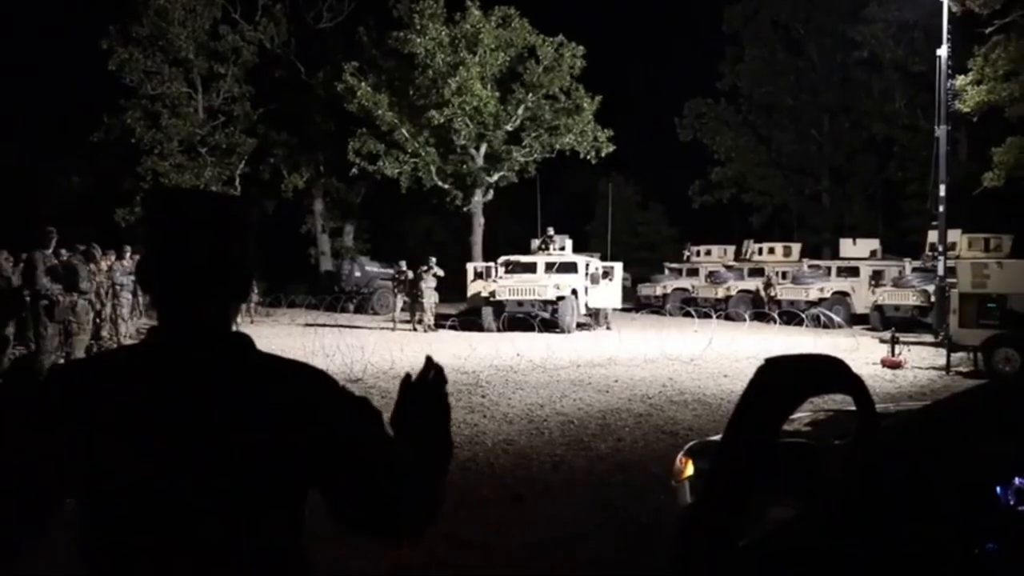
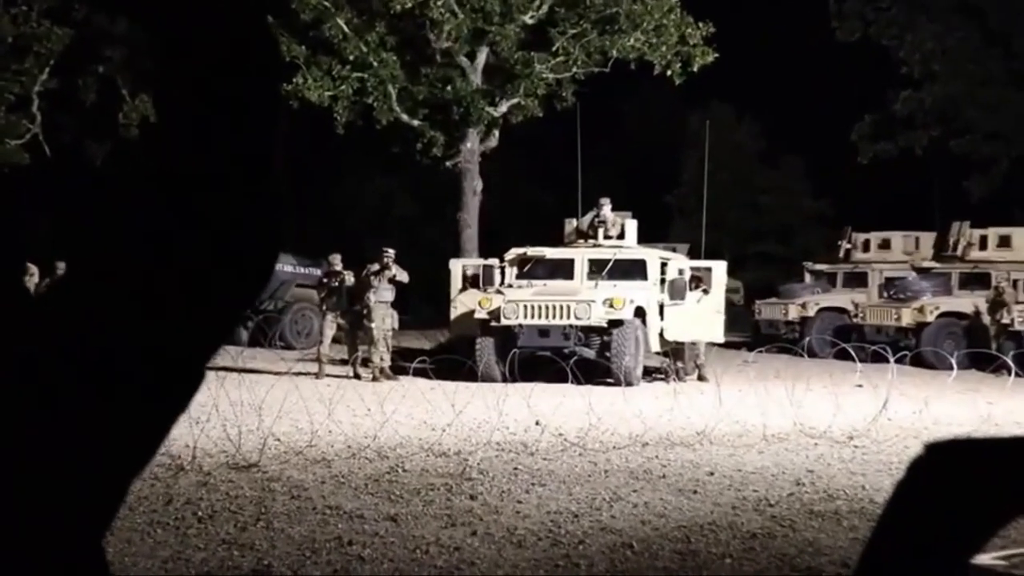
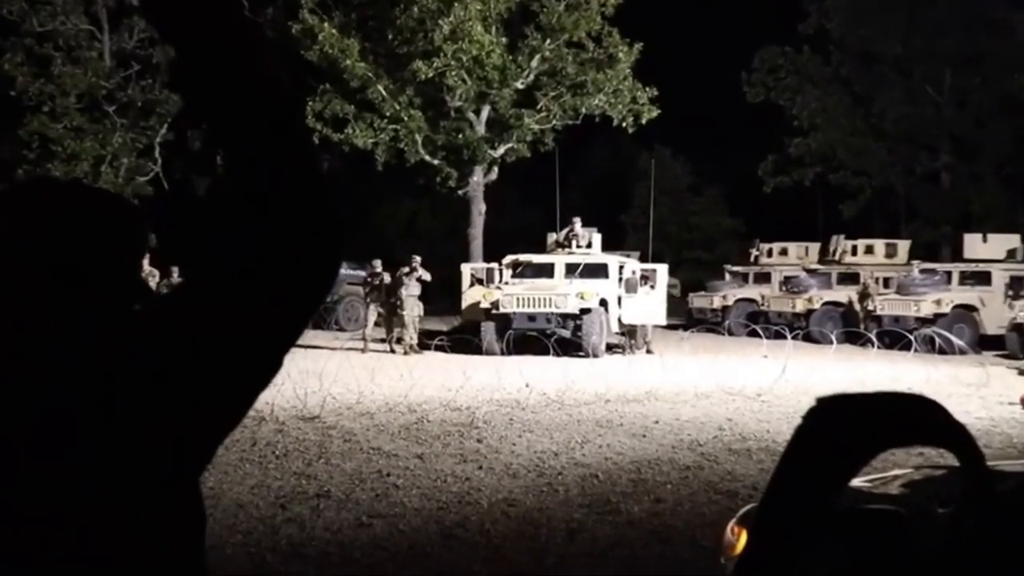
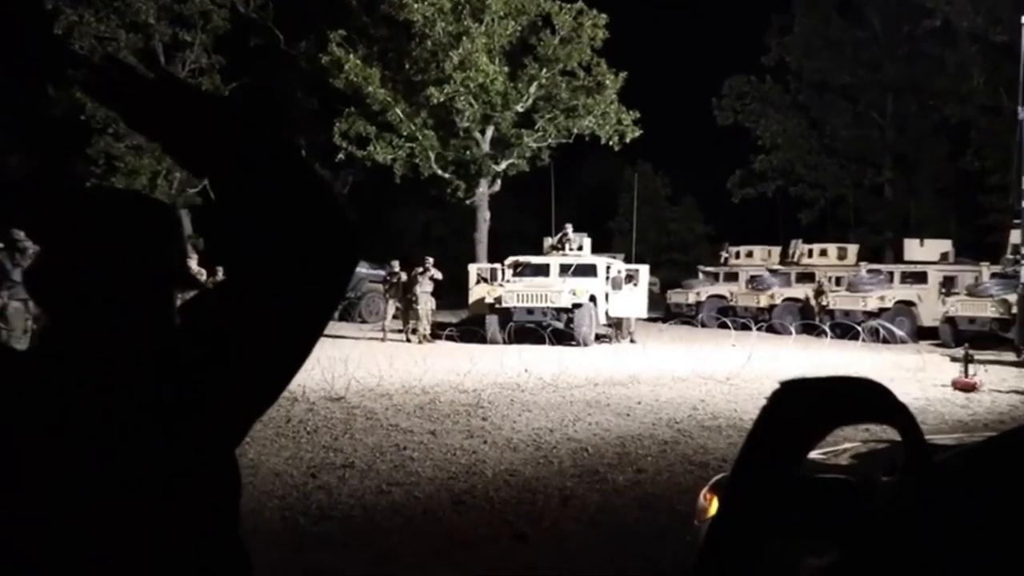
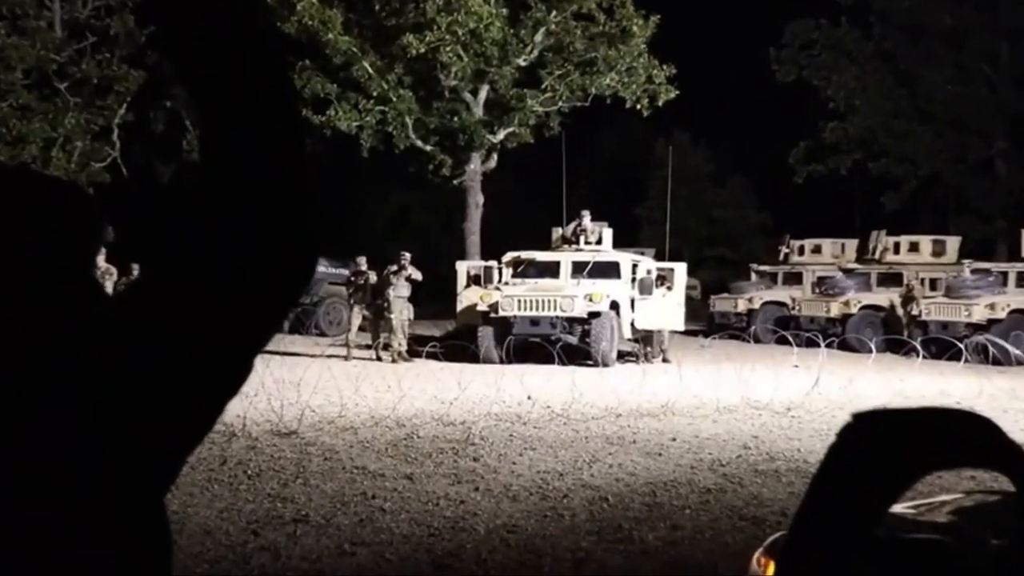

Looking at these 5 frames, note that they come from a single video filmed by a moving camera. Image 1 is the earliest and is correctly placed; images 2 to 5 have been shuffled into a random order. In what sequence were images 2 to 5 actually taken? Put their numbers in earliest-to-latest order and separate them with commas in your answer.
4, 3, 5, 2
